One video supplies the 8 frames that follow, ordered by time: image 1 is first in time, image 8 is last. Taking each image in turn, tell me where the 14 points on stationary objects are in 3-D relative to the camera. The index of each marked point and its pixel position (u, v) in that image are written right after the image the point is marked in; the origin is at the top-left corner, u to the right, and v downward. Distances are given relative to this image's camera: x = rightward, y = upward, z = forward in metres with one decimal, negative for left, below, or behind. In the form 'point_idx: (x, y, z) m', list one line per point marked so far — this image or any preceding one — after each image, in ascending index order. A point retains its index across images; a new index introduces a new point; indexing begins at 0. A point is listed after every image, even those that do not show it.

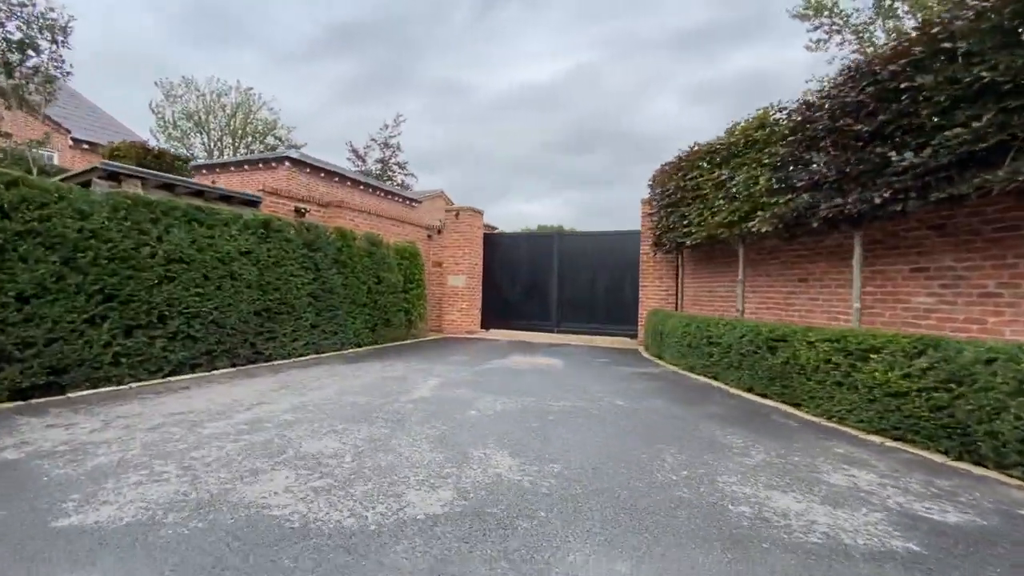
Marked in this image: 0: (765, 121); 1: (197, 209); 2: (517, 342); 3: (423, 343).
0: (+3.4, +2.2, +6.5) m
1: (-4.1, +1.0, +6.3) m
2: (+0.1, -1.2, +10.9) m
3: (-1.9, -1.2, +10.5) m
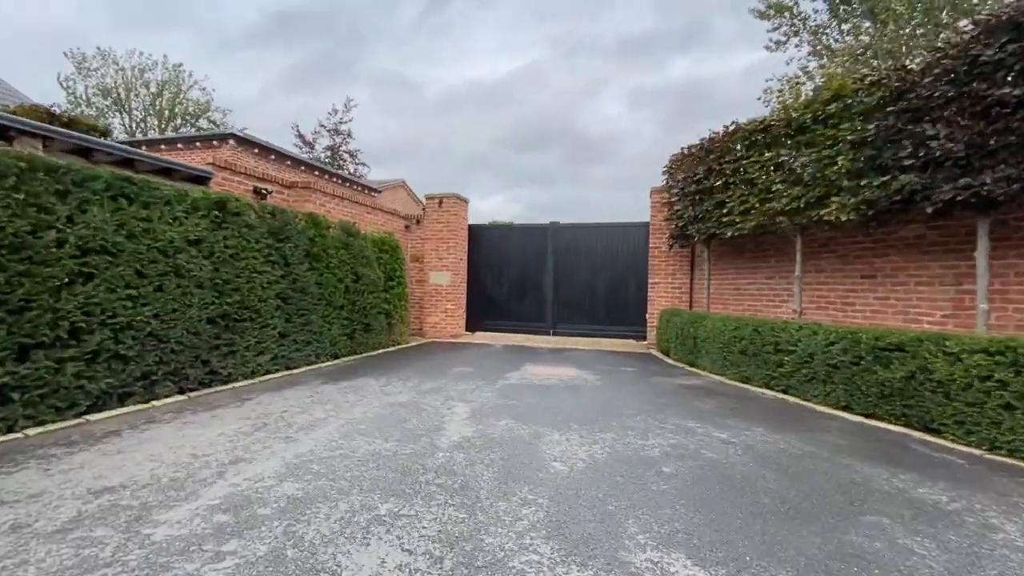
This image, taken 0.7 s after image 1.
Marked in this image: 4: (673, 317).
0: (+3.8, +2.3, +5.6) m
1: (-3.7, +1.0, +4.6) m
2: (0.0, -1.1, +9.6) m
3: (-1.9, -1.1, +9.0) m
4: (+2.8, -0.5, +8.5) m
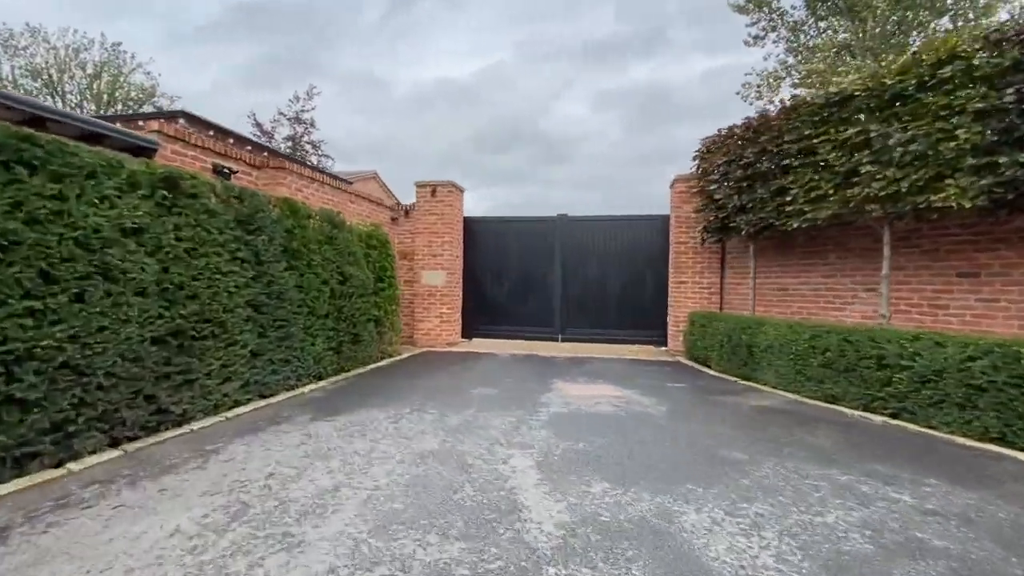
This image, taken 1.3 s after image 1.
0: (+4.3, +2.3, +4.6) m
1: (-3.1, +0.9, +3.1) m
2: (+0.2, -1.1, +8.4) m
3: (-1.7, -1.2, +7.6) m
4: (+3.0, -0.5, +7.5) m
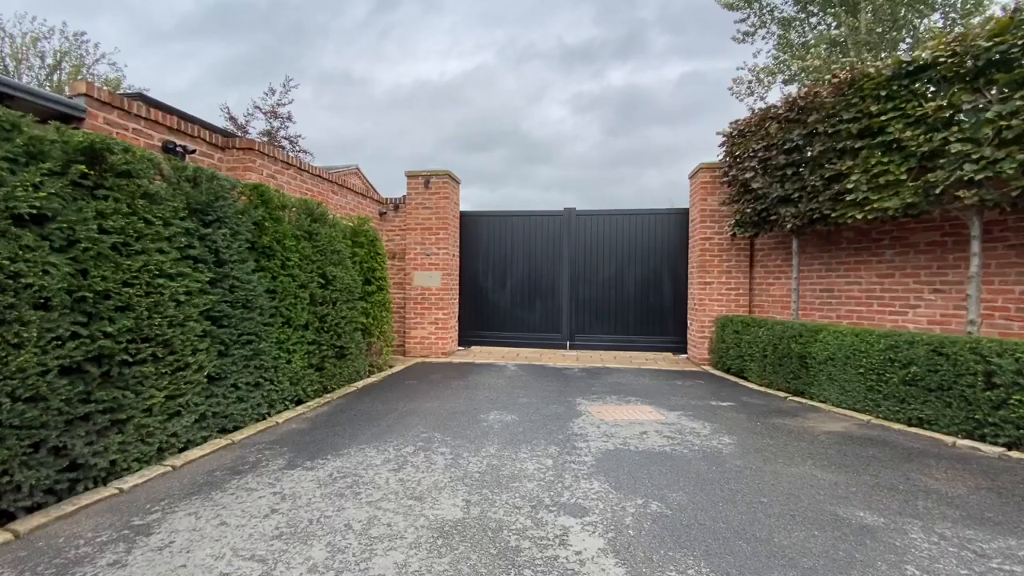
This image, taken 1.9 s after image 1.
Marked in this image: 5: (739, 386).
0: (+4.5, +2.2, +3.8) m
1: (-2.8, +0.9, +2.0) m
2: (+0.3, -1.2, +7.4) m
3: (-1.6, -1.2, +6.6) m
4: (+3.1, -0.6, +6.7) m
5: (+2.8, -1.2, +6.1) m
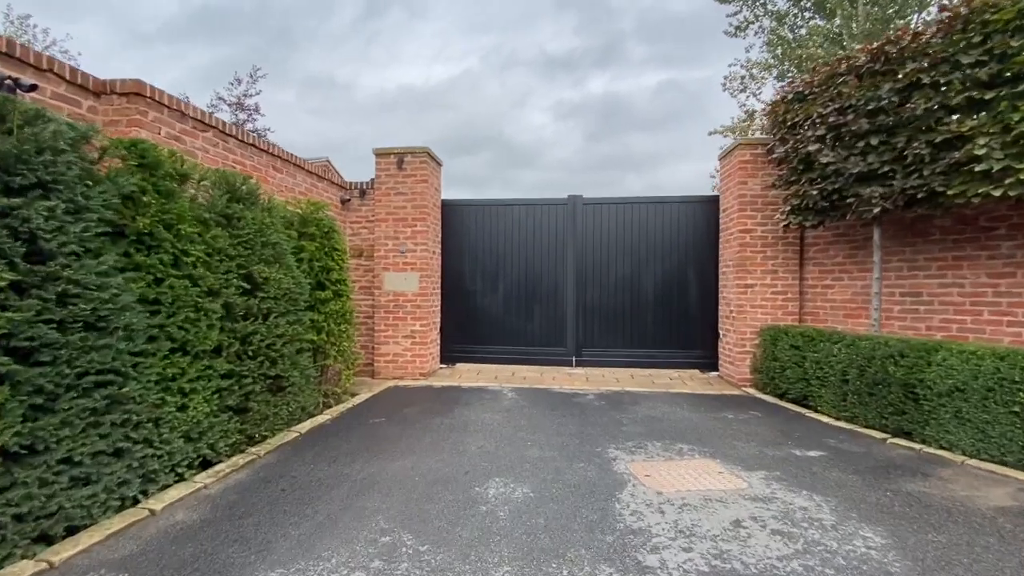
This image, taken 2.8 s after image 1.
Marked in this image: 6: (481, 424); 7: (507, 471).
0: (+4.6, +2.2, +2.5) m
1: (-2.7, +0.8, +0.4) m
2: (+0.2, -1.2, +5.9) m
3: (-1.6, -1.3, +5.0) m
4: (+3.1, -0.6, +5.2) m
5: (+2.8, -1.3, +4.6) m
6: (-0.3, -1.2, +4.4) m
7: (0.0, -1.3, +3.3) m
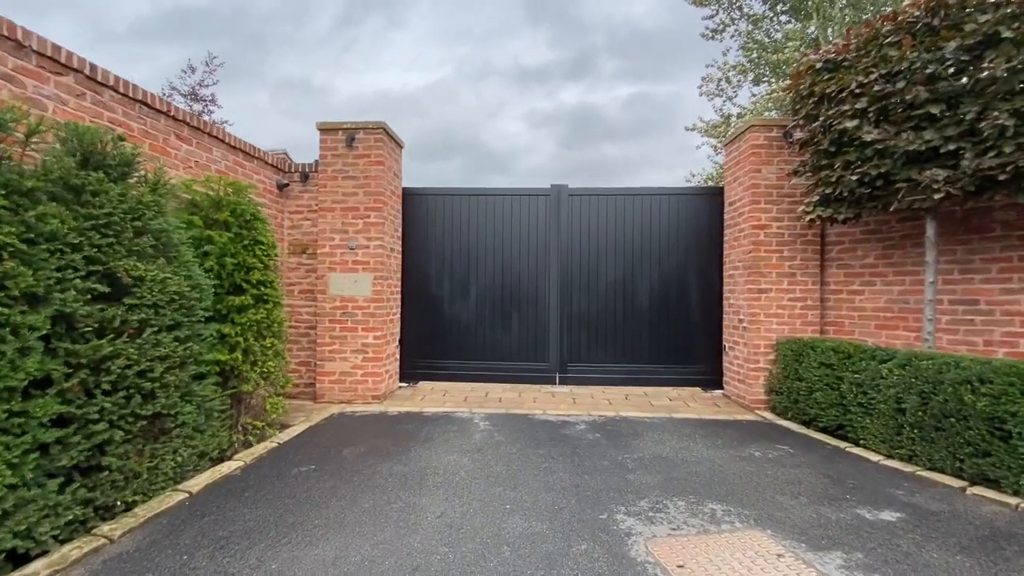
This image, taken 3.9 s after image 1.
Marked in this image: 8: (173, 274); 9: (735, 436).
0: (+4.5, +2.2, +1.7) m
1: (-2.6, +0.9, -0.8) m
2: (0.0, -1.3, +4.8) m
3: (-1.8, -1.3, +3.8) m
4: (+2.9, -0.6, +4.3) m
5: (+2.6, -1.3, +3.7) m
6: (-0.5, -1.3, +3.3) m
7: (-0.2, -1.3, +2.2) m
8: (-2.2, +0.1, +3.2) m
9: (+2.0, -1.3, +4.3) m
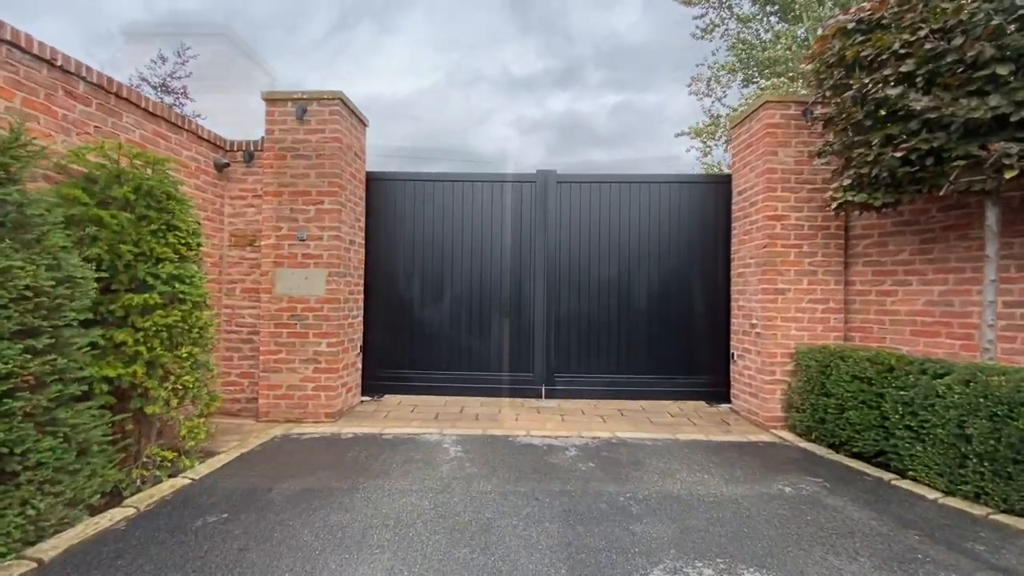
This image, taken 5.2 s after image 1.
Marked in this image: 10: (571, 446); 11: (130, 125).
0: (+4.4, +2.2, +1.1) m
1: (-2.7, +0.9, -1.6) m
2: (-0.2, -1.3, +4.1) m
3: (-2.0, -1.3, +3.0) m
4: (+2.7, -0.6, +3.7) m
5: (+2.5, -1.3, +3.0) m
6: (-0.6, -1.3, +2.6) m
7: (-0.3, -1.2, +1.5) m
8: (-2.4, +0.1, +2.4) m
9: (+1.8, -1.3, +3.6) m
10: (+0.5, -1.3, +4.0) m
11: (-3.0, +1.3, +3.8) m
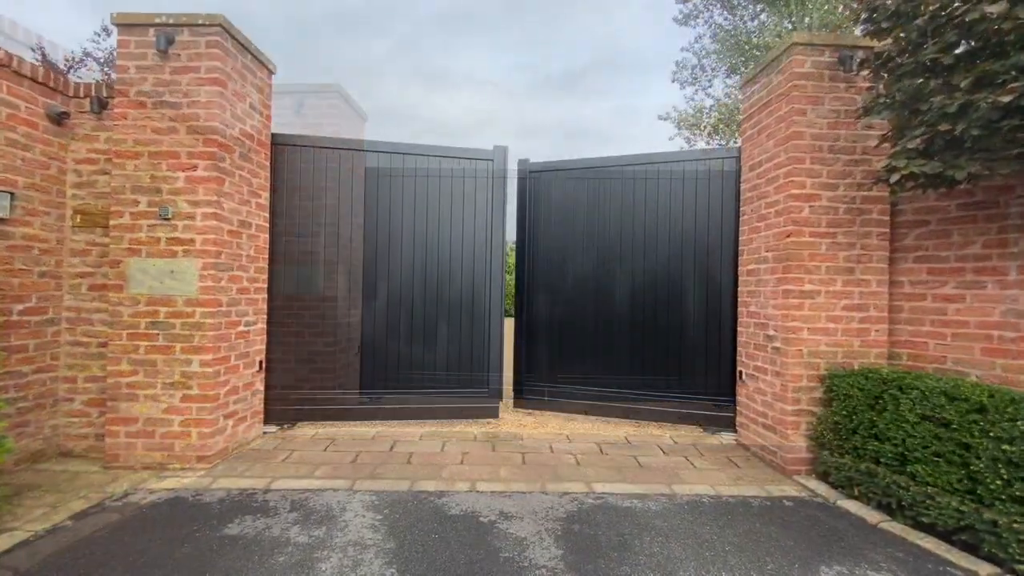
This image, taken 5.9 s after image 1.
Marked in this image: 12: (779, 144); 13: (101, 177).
0: (+4.1, +2.1, +0.1) m
1: (-2.8, +0.9, -2.9) m
2: (-0.6, -1.3, +2.9) m
3: (-2.3, -1.3, +1.8) m
4: (+2.4, -0.7, +2.6) m
5: (+2.1, -1.3, +2.0) m
6: (-0.9, -1.3, +1.4) m
7: (-0.6, -1.3, +0.3) m
8: (-2.7, +0.1, +1.2) m
9: (+1.4, -1.3, +2.5) m
10: (+0.1, -1.3, +2.8) m
11: (-3.3, +1.3, +2.5) m
12: (+2.0, +1.1, +3.6) m
13: (-3.0, +0.8, +3.5) m
